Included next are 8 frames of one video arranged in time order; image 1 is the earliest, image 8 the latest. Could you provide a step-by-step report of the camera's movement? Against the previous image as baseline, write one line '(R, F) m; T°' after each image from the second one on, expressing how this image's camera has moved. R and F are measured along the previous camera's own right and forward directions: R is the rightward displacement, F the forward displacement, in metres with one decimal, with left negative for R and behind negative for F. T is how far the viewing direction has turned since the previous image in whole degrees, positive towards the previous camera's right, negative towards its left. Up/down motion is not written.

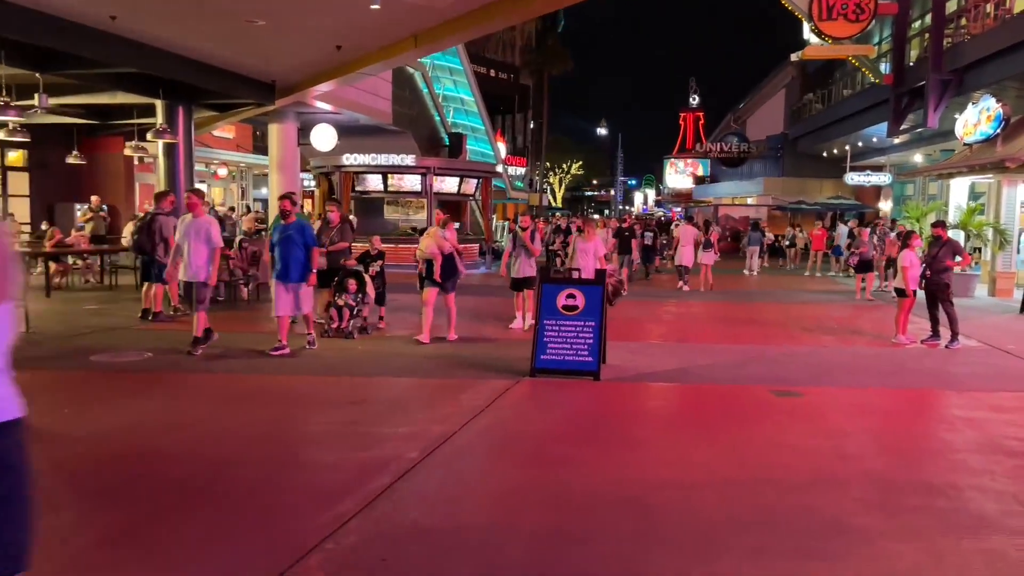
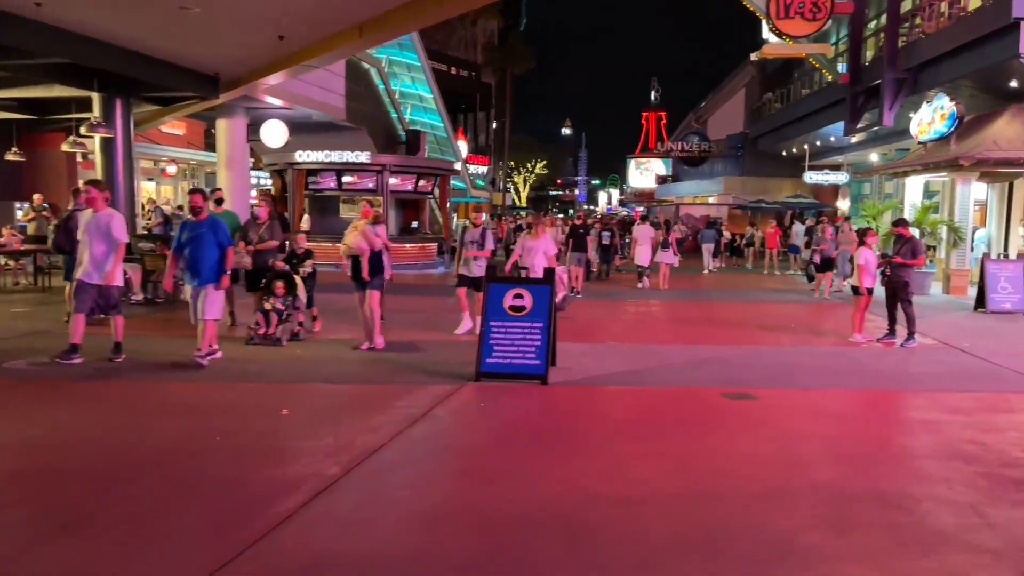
(+0.2, +0.4) m; +3°
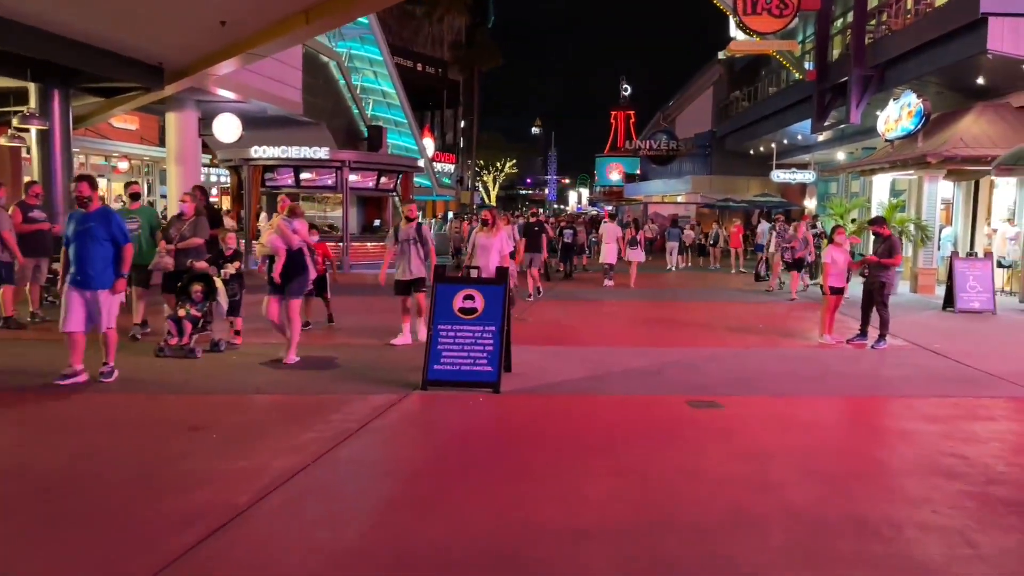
(+0.2, +0.6) m; +2°
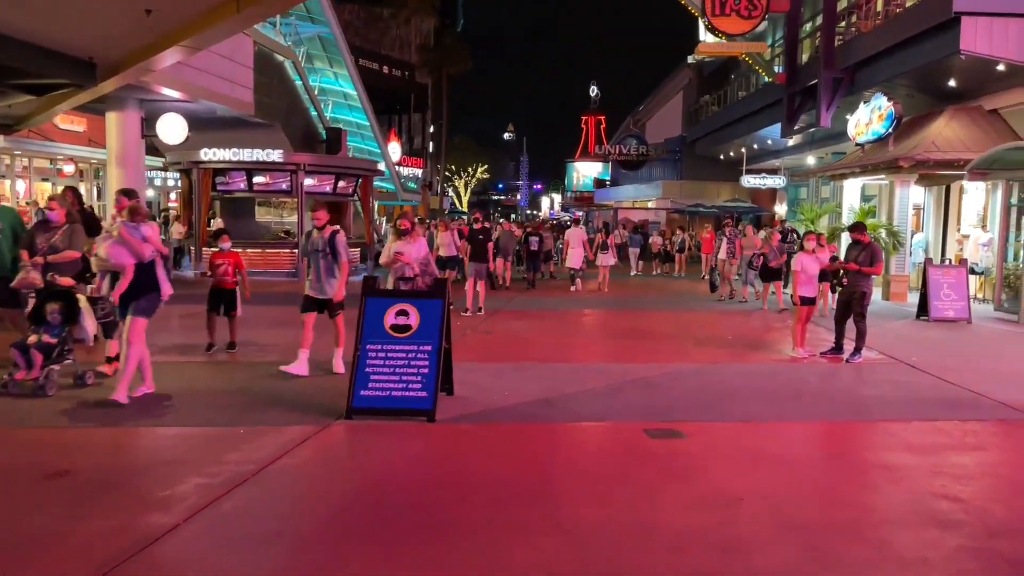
(+0.3, +0.8) m; +2°
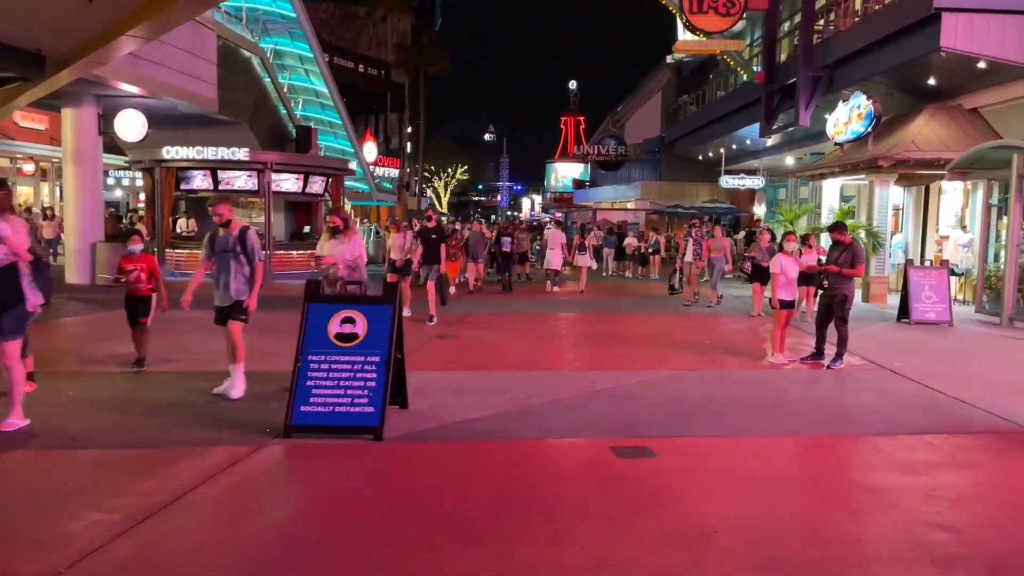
(+0.2, +0.5) m; +1°
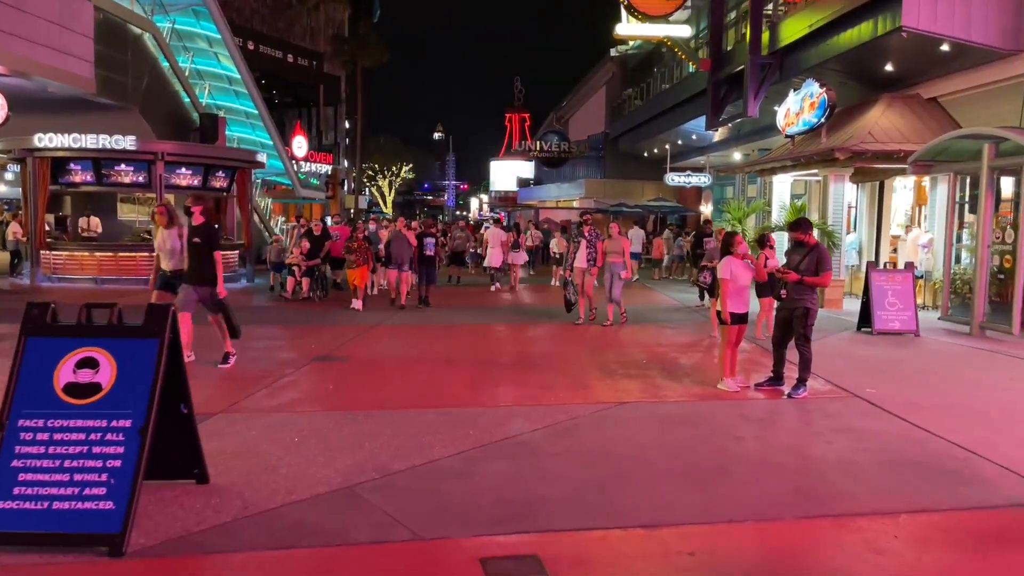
(+0.6, +1.9) m; +4°
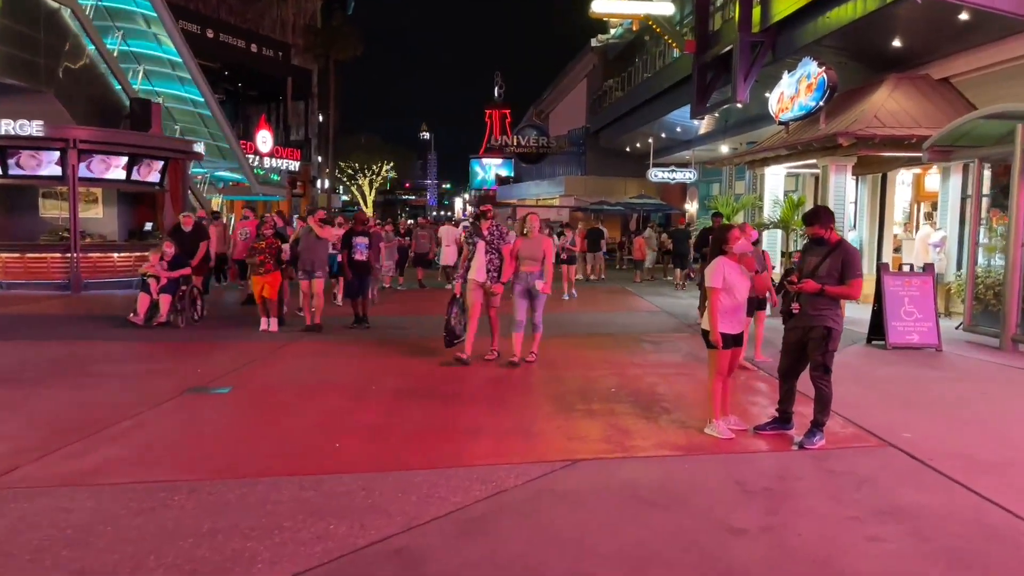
(+0.5, +2.1) m; +1°
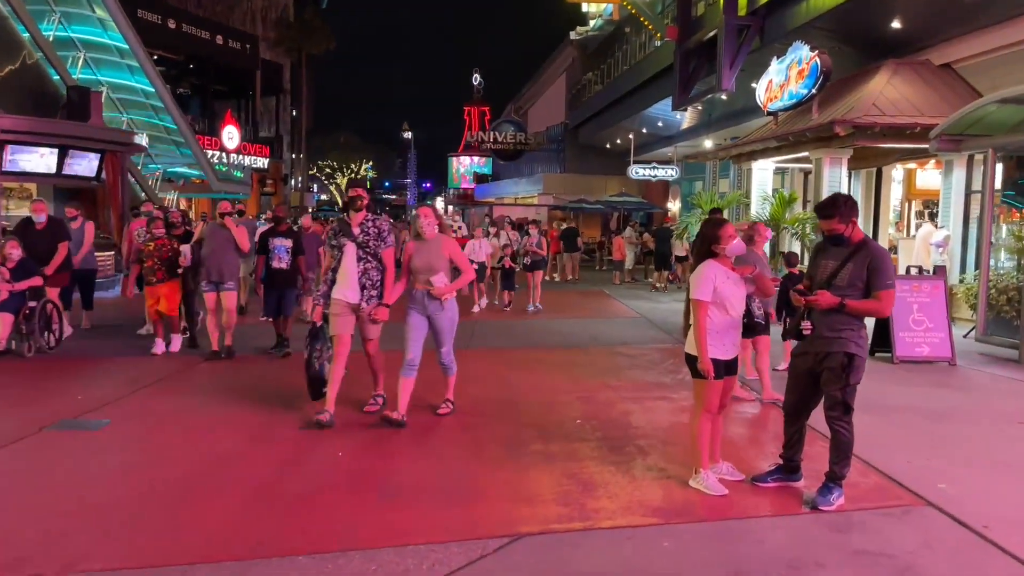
(+0.3, +1.4) m; +1°
